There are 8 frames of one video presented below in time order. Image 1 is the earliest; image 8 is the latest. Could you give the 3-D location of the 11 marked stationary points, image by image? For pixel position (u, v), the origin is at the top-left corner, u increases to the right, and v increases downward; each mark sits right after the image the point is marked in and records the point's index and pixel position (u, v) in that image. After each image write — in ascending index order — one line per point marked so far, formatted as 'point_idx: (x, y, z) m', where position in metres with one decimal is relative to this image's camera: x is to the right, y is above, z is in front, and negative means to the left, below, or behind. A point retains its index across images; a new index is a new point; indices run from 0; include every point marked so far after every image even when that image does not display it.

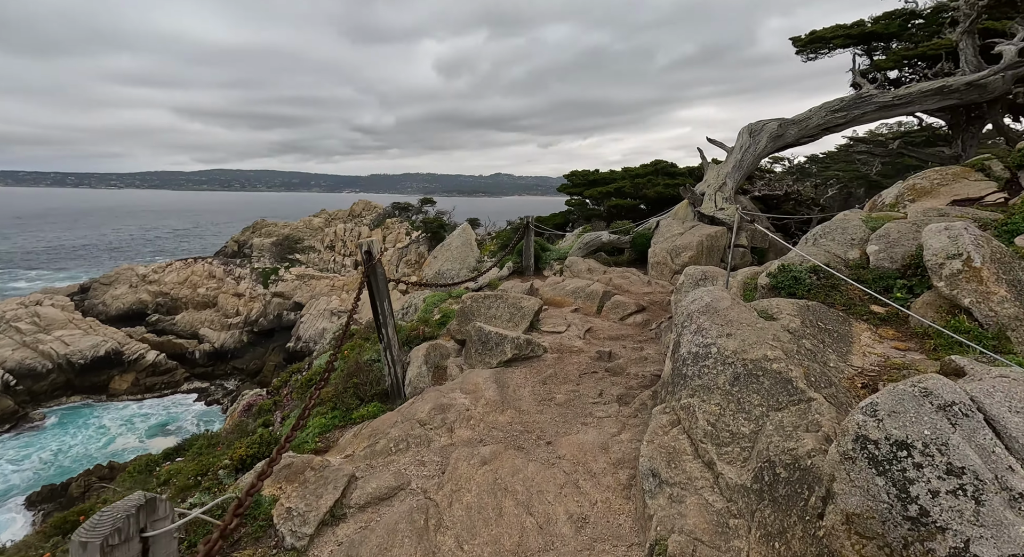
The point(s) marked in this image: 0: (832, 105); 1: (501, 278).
0: (+9.8, +5.3, +15.7) m
1: (-0.3, 0.0, +13.7) m
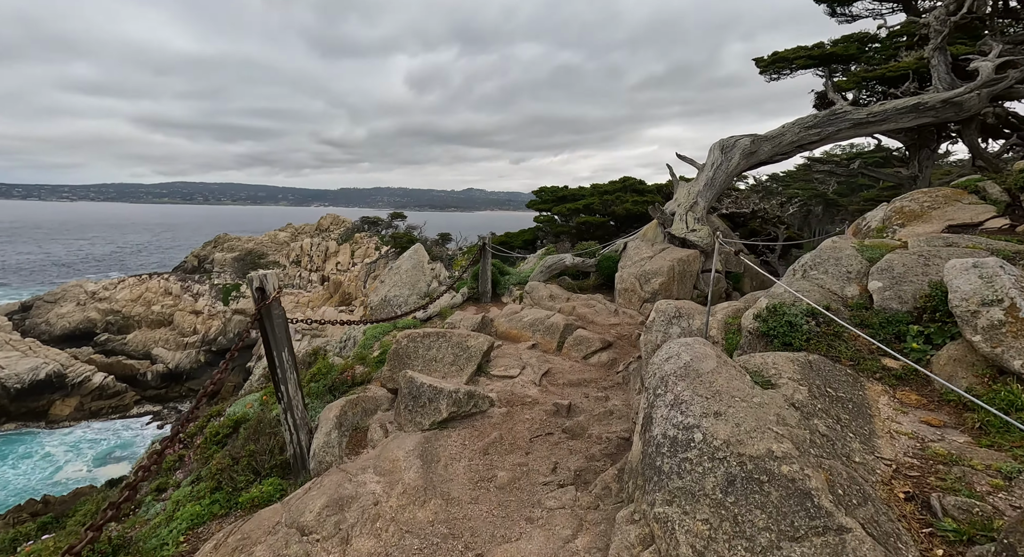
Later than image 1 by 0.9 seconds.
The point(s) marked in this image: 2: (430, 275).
0: (+8.6, +4.5, +14.9) m
1: (-1.4, -0.7, +12.2) m
2: (-2.1, +0.1, +13.4) m
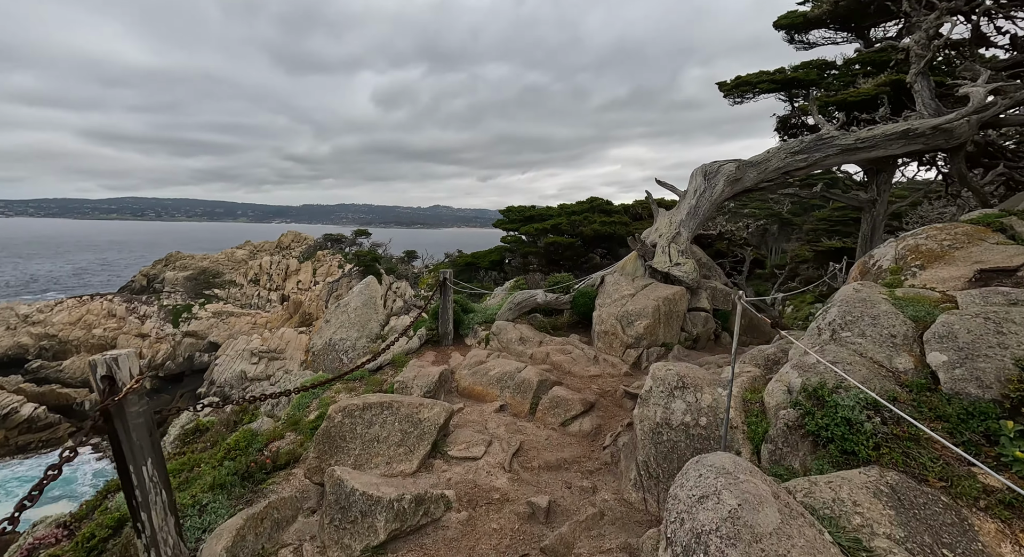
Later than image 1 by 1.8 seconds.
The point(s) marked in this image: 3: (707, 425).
0: (+7.6, +3.6, +14.0) m
1: (-2.1, -1.5, +10.5) m
2: (-2.9, -0.8, +11.7) m
3: (+2.1, -1.6, +5.5) m
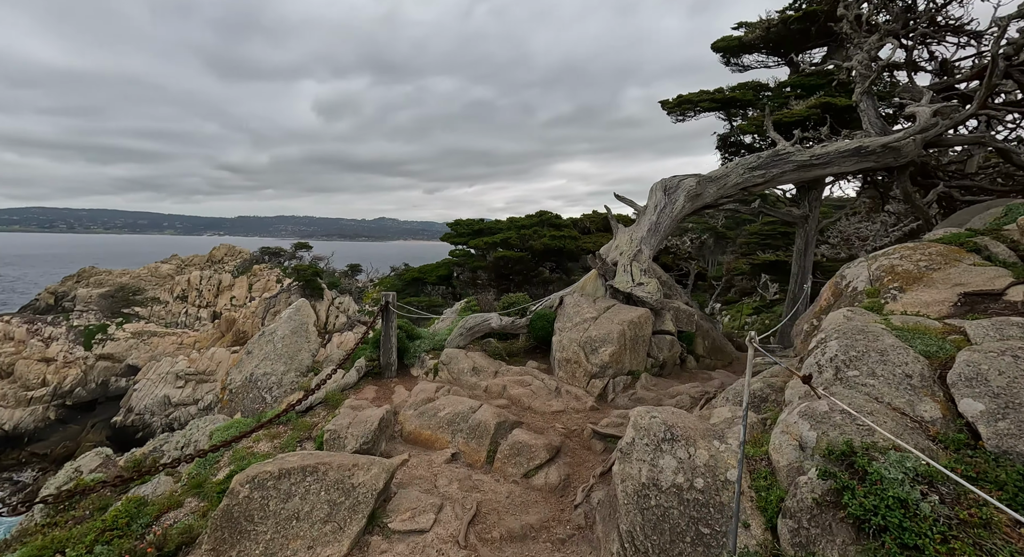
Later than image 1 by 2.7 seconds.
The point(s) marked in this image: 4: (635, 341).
0: (+6.3, +3.1, +13.7) m
1: (-3.0, -2.0, +9.1) m
2: (-3.9, -1.3, +10.2) m
3: (+1.7, -1.9, +4.6) m
4: (+2.3, -1.2, +9.7) m
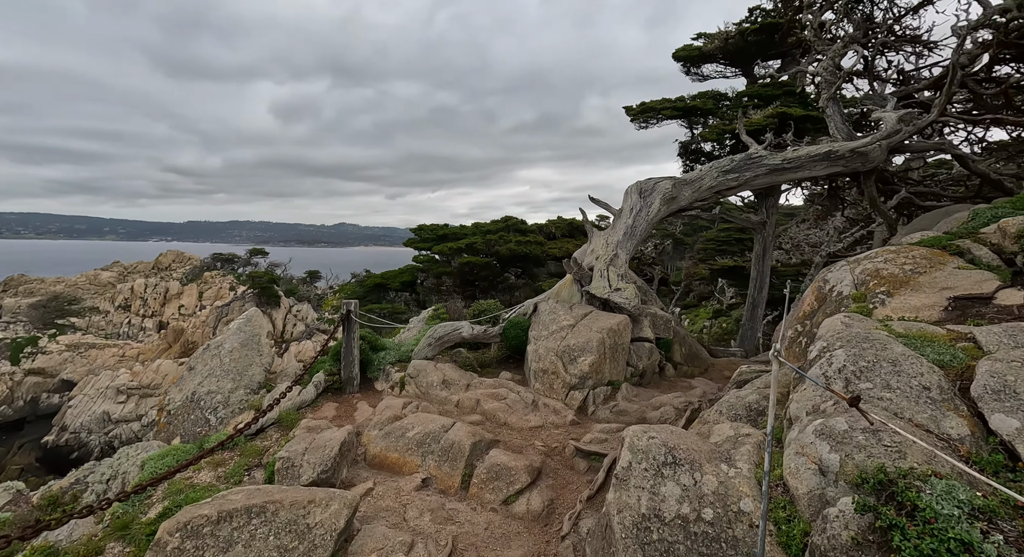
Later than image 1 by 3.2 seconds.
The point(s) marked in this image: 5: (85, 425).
0: (+5.5, +3.0, +13.6) m
1: (-3.4, -2.1, +8.3) m
2: (-4.4, -1.4, +9.3) m
3: (+1.6, -1.9, +4.1) m
4: (+1.8, -1.3, +9.2) m
5: (-16.4, -5.7, +19.7) m
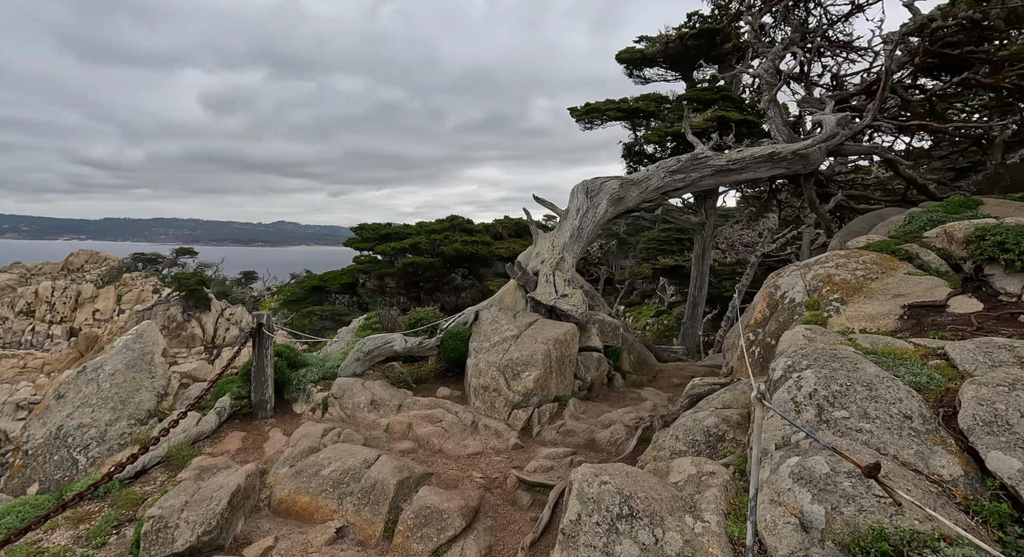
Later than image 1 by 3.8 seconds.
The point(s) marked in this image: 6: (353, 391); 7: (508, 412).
0: (+4.0, +2.9, +13.2) m
1: (-4.3, -2.2, +7.1) m
2: (-5.4, -1.5, +8.0) m
3: (+1.1, -2.0, +3.4) m
4: (+0.8, -1.4, +8.5) m
5: (-18.4, -5.9, +17.1) m
6: (-2.6, -1.8, +8.3) m
7: (-0.1, -2.1, +7.9) m
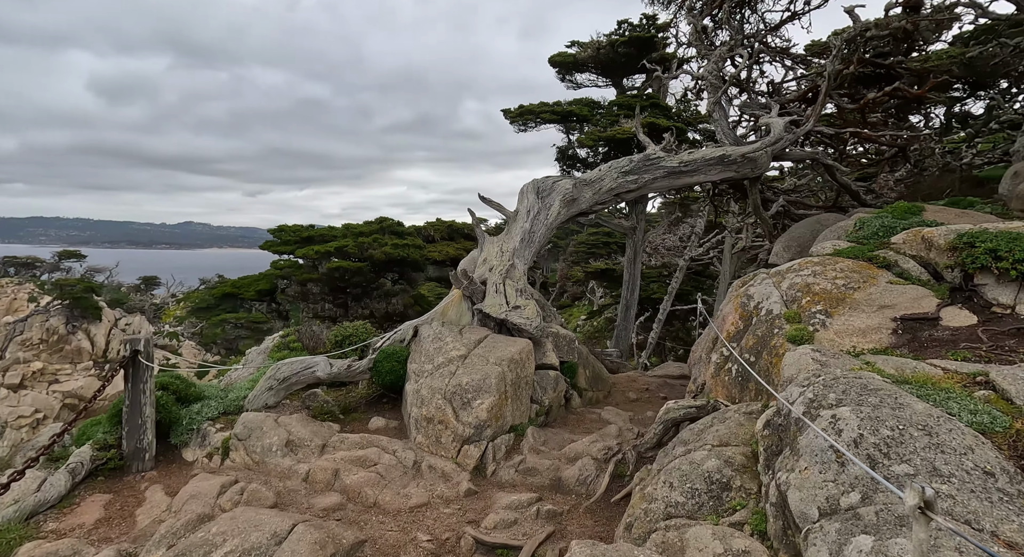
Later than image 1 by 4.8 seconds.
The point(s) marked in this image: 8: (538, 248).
0: (+2.6, +2.7, +12.5) m
1: (-4.8, -2.4, +5.3) m
2: (-6.0, -1.7, +6.0) m
3: (+1.0, -2.1, +2.3) m
4: (+0.1, -1.5, +7.4) m
5: (-20.1, -6.2, +13.3) m
6: (-3.3, -2.0, +6.7) m
7: (-0.7, -2.2, +6.7) m
8: (+0.5, +0.6, +10.0) m
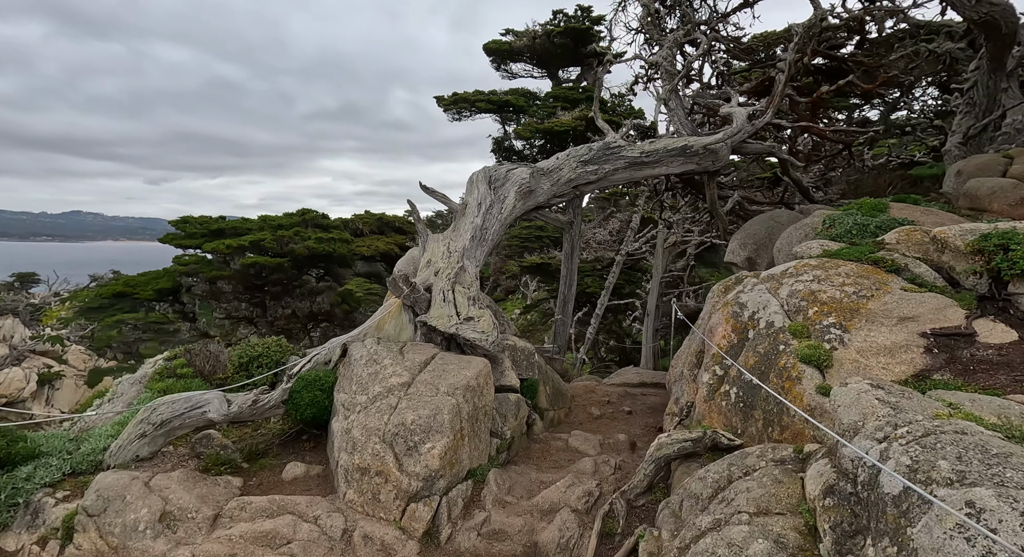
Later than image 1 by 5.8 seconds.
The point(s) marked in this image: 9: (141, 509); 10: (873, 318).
0: (+1.4, +2.7, +11.3) m
1: (-5.0, -2.5, +3.2) m
2: (-6.3, -1.8, +3.8) m
3: (+1.2, -2.3, +1.1) m
4: (-0.4, -1.6, +6.0) m
5: (-21.2, -6.3, +9.3) m
6: (-3.6, -2.1, +4.9) m
7: (-1.1, -2.3, +5.2) m
8: (-0.4, +0.6, +8.6) m
9: (-3.4, -2.1, +4.8) m
10: (+3.9, -0.4, +5.5) m
